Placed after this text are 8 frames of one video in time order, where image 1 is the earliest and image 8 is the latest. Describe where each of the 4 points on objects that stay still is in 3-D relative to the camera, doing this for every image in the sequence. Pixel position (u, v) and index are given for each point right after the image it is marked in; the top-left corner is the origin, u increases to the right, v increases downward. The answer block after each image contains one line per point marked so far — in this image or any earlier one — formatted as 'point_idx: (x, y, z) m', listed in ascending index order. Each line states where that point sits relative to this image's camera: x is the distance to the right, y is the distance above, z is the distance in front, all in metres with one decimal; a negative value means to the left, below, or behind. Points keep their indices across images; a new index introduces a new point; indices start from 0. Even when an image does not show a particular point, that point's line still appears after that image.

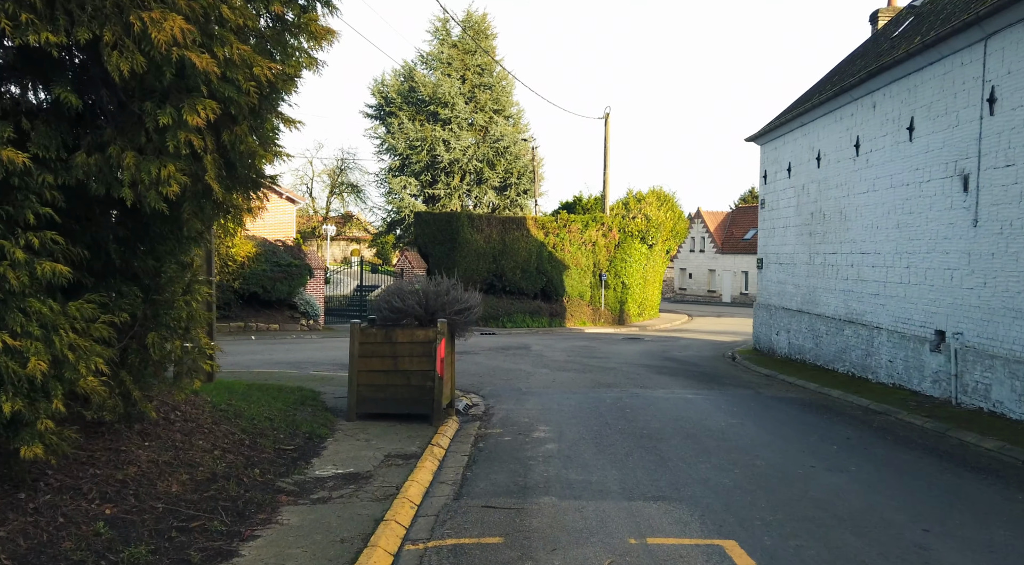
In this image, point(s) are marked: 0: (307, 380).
0: (-3.5, -1.6, +12.2) m
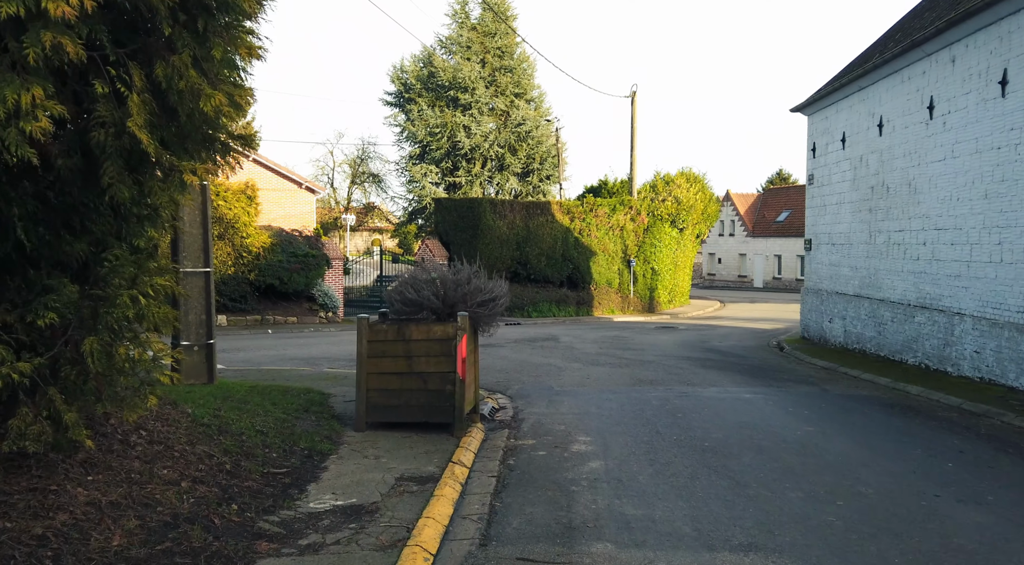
0: (-3.0, -1.5, +11.0) m
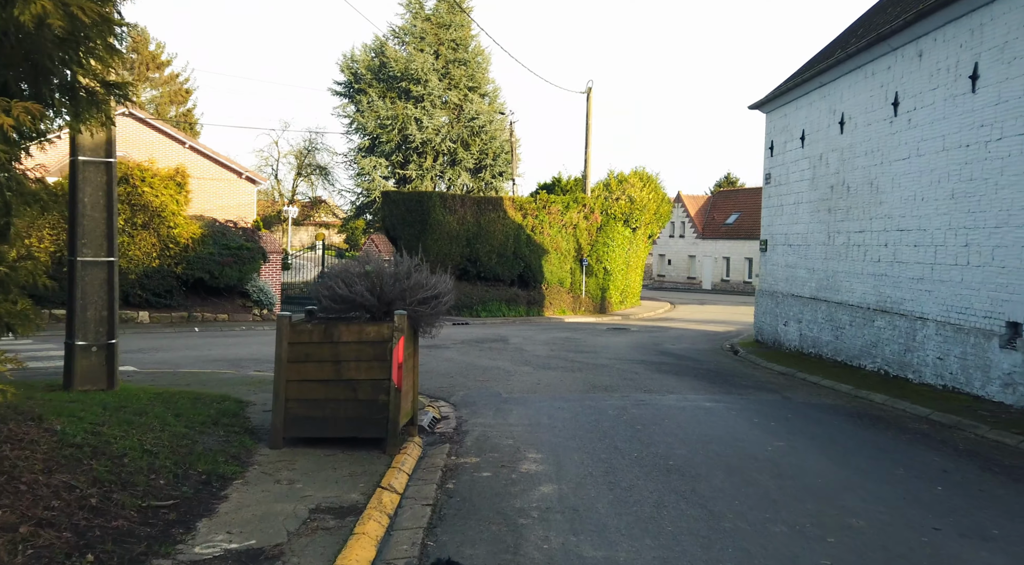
0: (-3.8, -1.4, +9.9) m
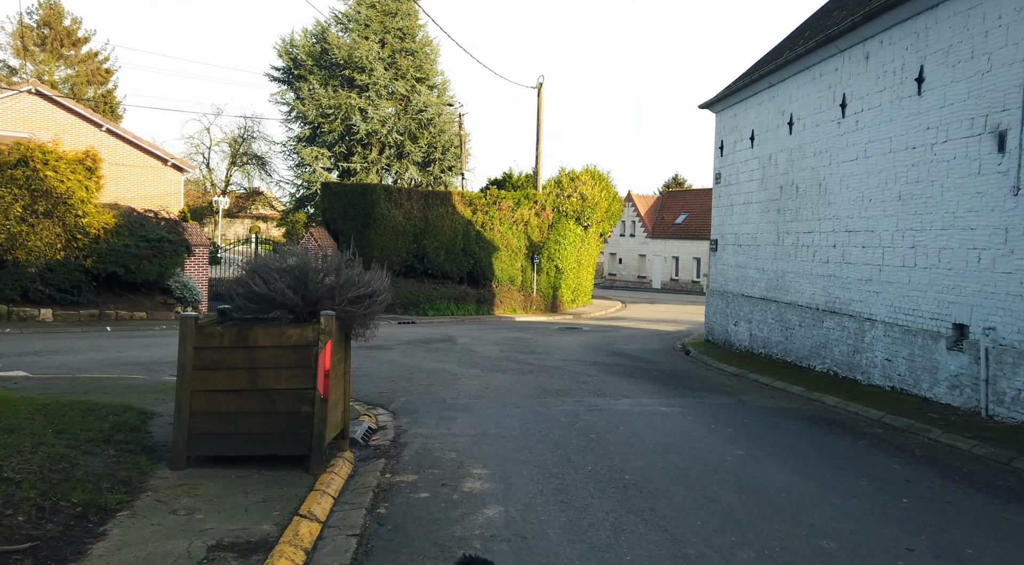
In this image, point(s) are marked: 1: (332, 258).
0: (-4.5, -1.4, +9.0) m
1: (-1.7, +0.2, +6.8) m
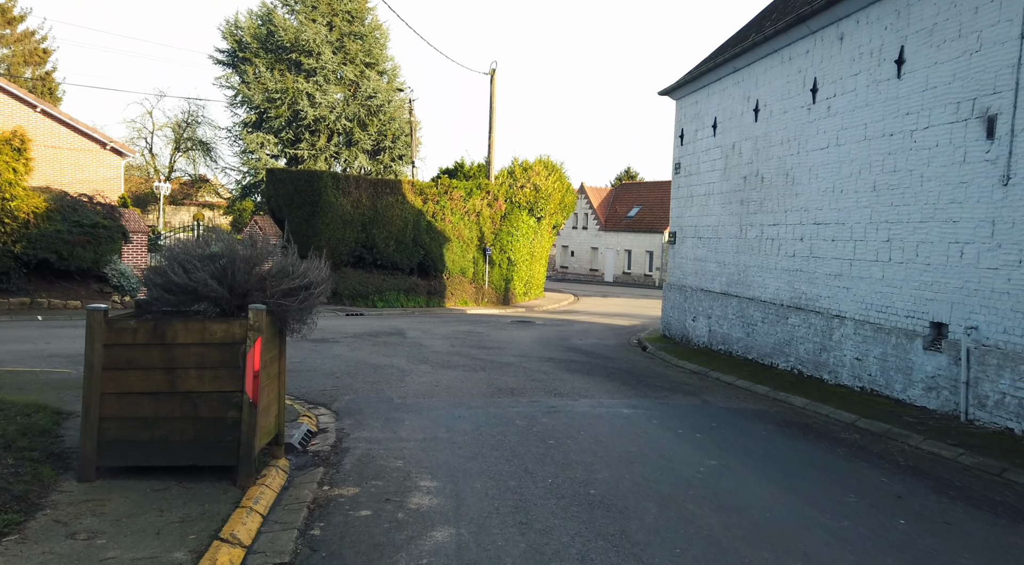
0: (-5.0, -1.2, +8.1) m
1: (-2.1, +0.3, +6.0) m
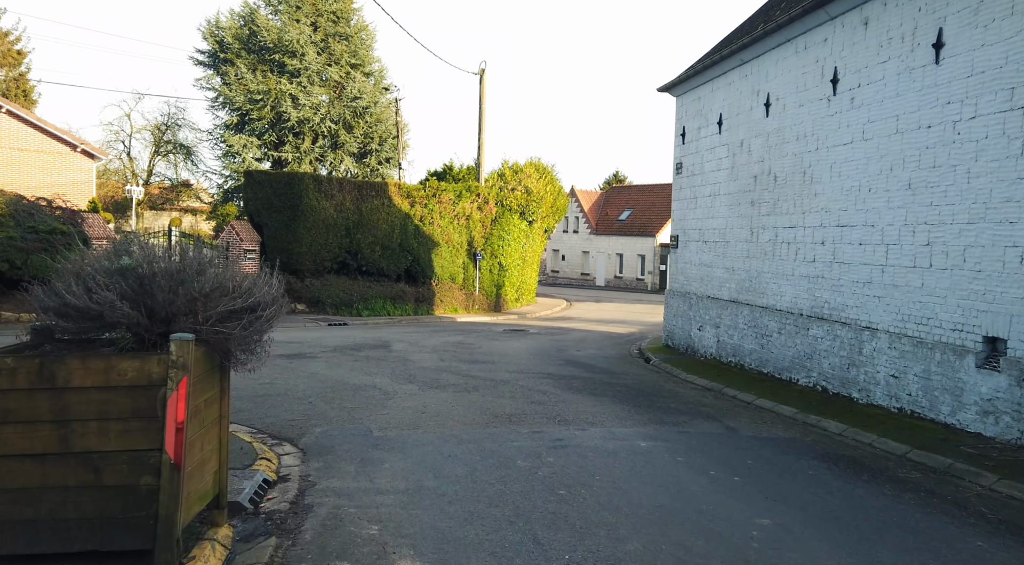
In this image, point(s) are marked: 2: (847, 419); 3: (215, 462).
0: (-5.0, -1.4, +6.8) m
1: (-2.1, +0.2, +4.8) m
2: (+4.1, -1.6, +8.7) m
3: (-1.9, -1.2, +4.7) m
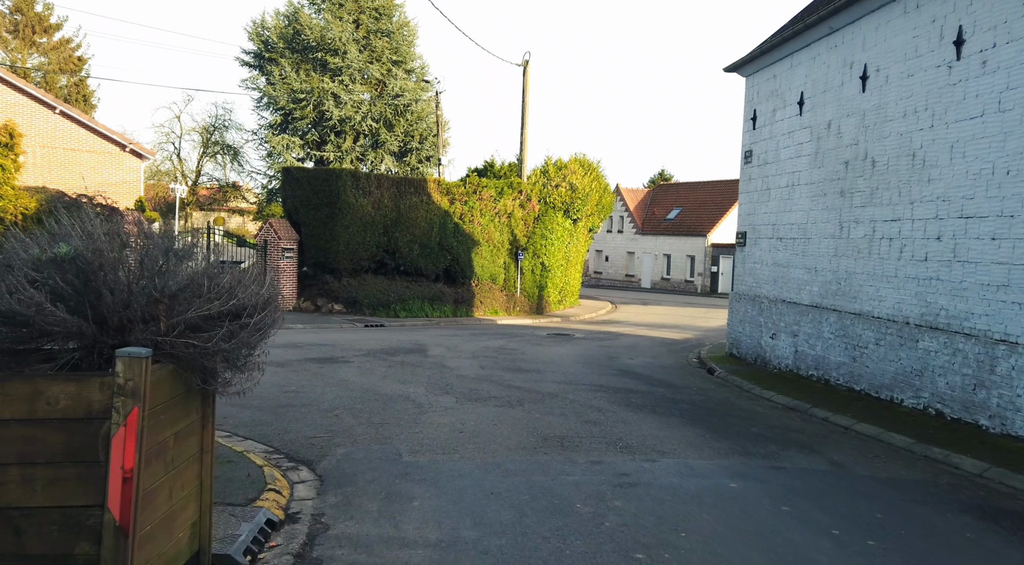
0: (-4.6, -1.3, +5.6) m
1: (-1.7, +0.2, +3.4) m
2: (+4.6, -1.7, +7.0) m
3: (-1.6, -1.1, +3.4) m
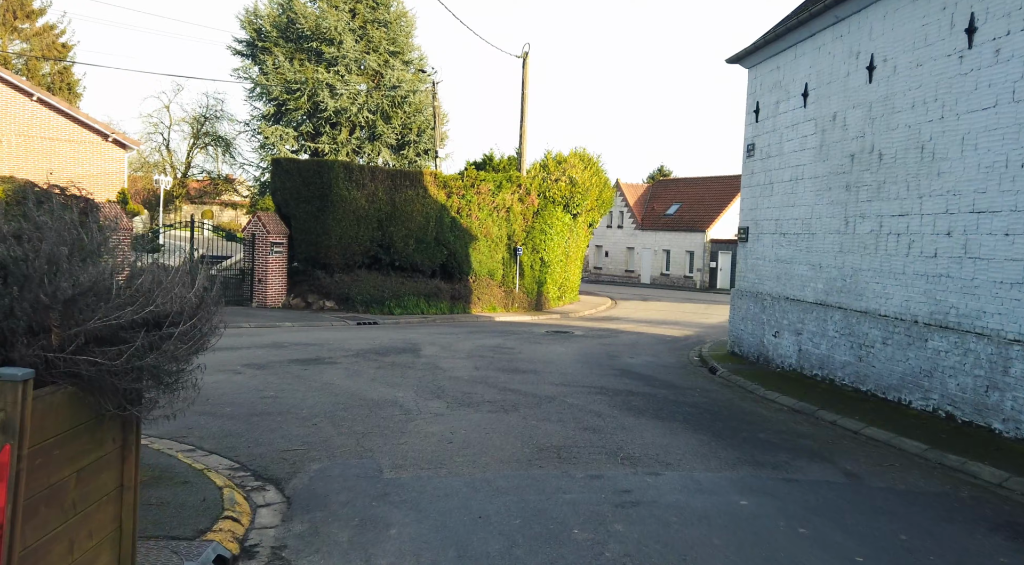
0: (-4.7, -1.3, +5.3) m
1: (-1.8, +0.2, +3.1) m
2: (+4.5, -1.7, +6.6) m
3: (-1.7, -1.2, +3.0) m
